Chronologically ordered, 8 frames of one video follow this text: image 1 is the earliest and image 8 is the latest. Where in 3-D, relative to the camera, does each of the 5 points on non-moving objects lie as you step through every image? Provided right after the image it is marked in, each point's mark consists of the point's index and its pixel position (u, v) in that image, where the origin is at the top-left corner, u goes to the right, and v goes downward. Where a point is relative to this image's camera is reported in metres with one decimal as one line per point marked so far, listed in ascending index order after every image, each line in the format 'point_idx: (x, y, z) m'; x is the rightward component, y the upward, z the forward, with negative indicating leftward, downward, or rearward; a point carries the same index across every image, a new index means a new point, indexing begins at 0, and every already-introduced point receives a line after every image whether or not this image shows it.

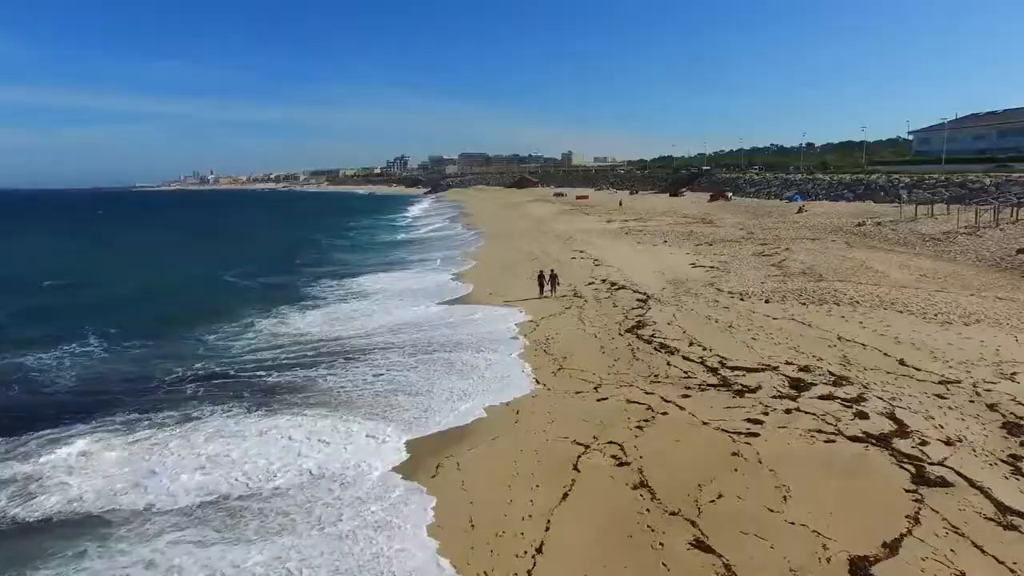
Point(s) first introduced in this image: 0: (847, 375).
0: (+3.7, -1.0, +10.3) m
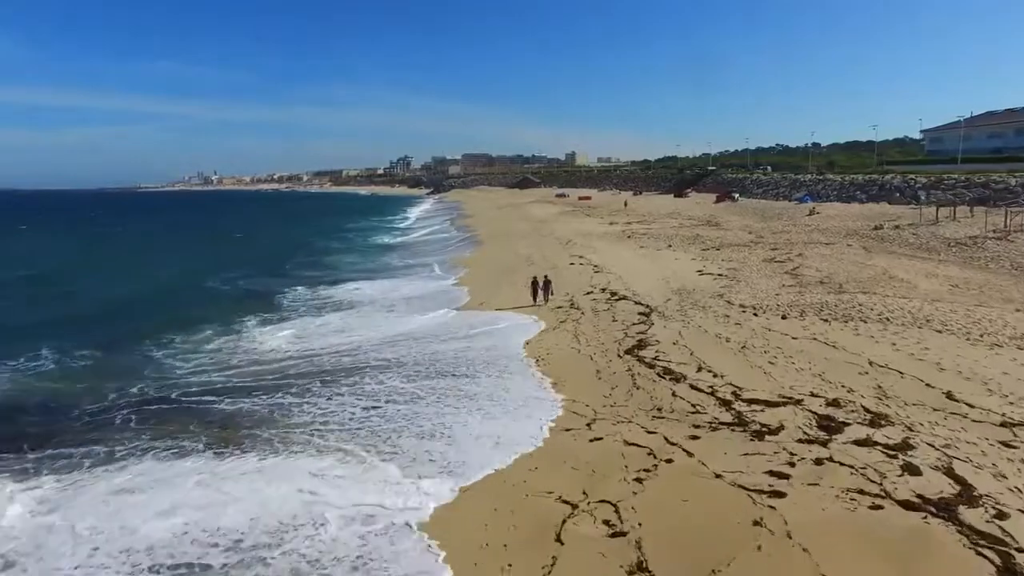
0: (+3.5, -1.2, +8.7) m
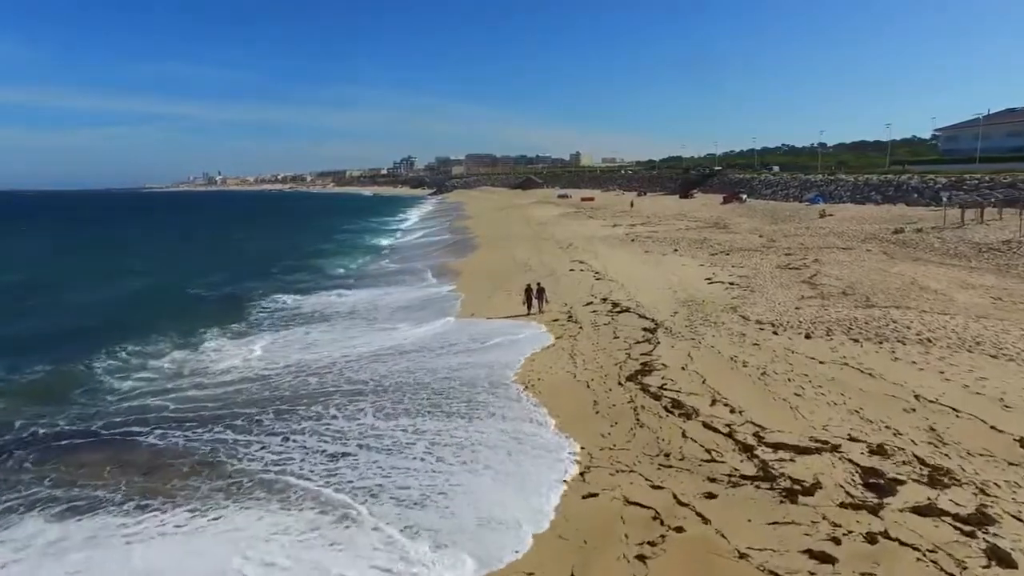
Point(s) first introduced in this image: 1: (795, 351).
0: (+3.3, -1.4, +7.0) m
1: (+3.4, -0.8, +11.3) m
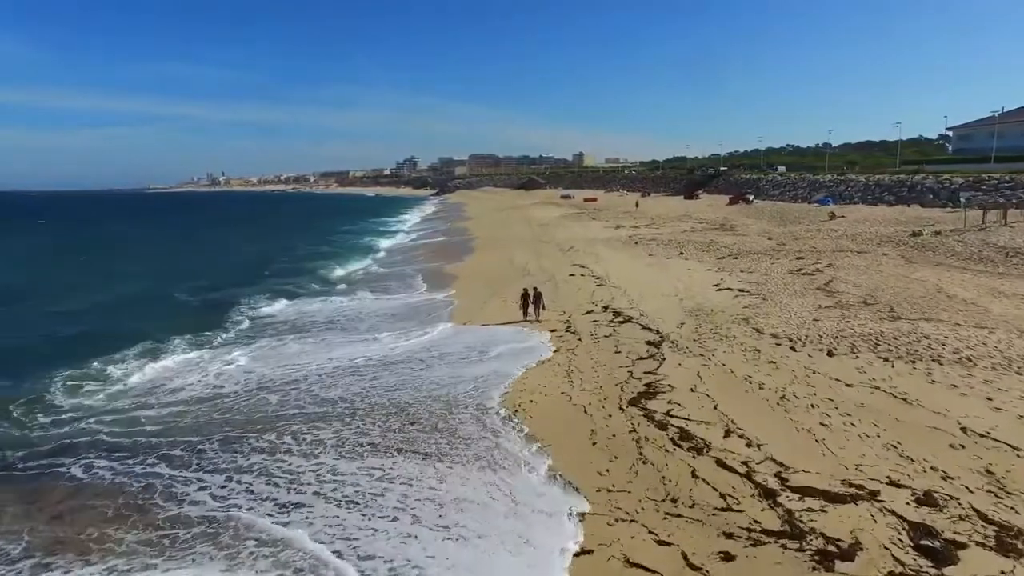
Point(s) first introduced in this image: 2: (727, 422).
0: (+3.1, -1.5, +5.8) m
1: (+3.3, -0.9, +10.1) m
2: (+2.0, -1.3, +8.7) m
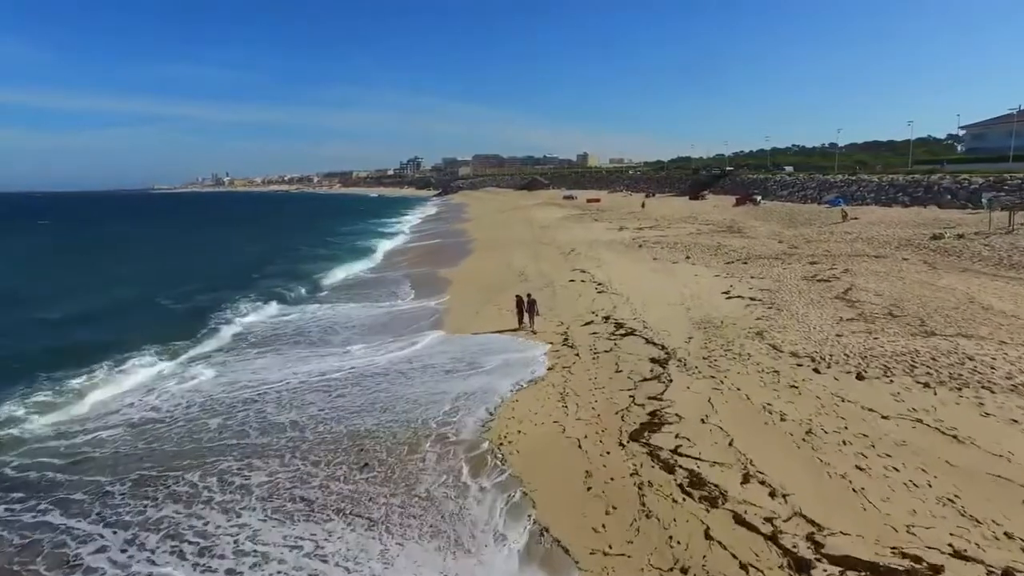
0: (+3.0, -1.6, +4.5) m
1: (+3.2, -1.0, +8.8) m
2: (+1.9, -1.4, +7.4) m
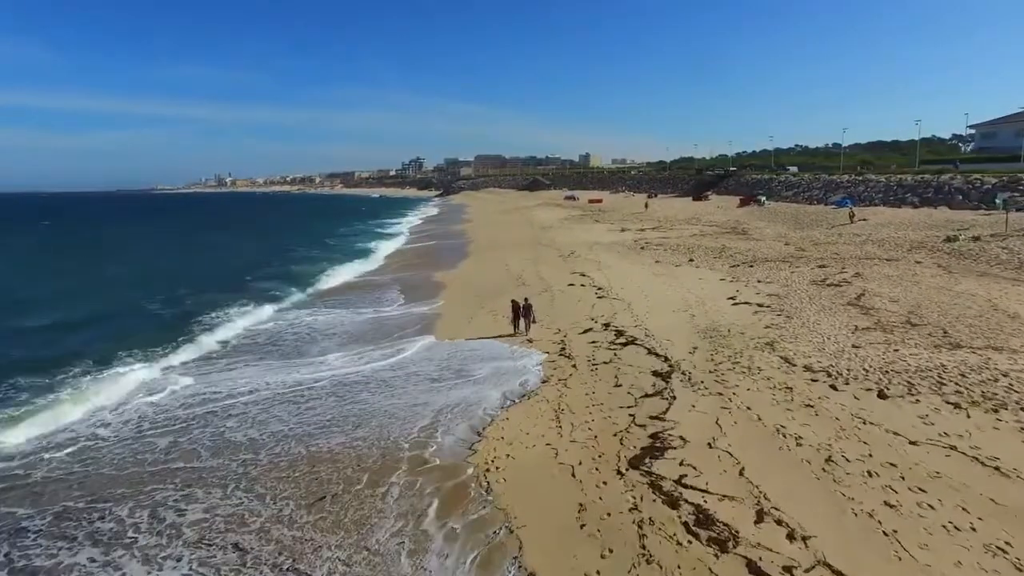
0: (+2.8, -1.7, +3.7) m
1: (+3.1, -1.1, +7.9) m
2: (+1.7, -1.5, +6.6) m
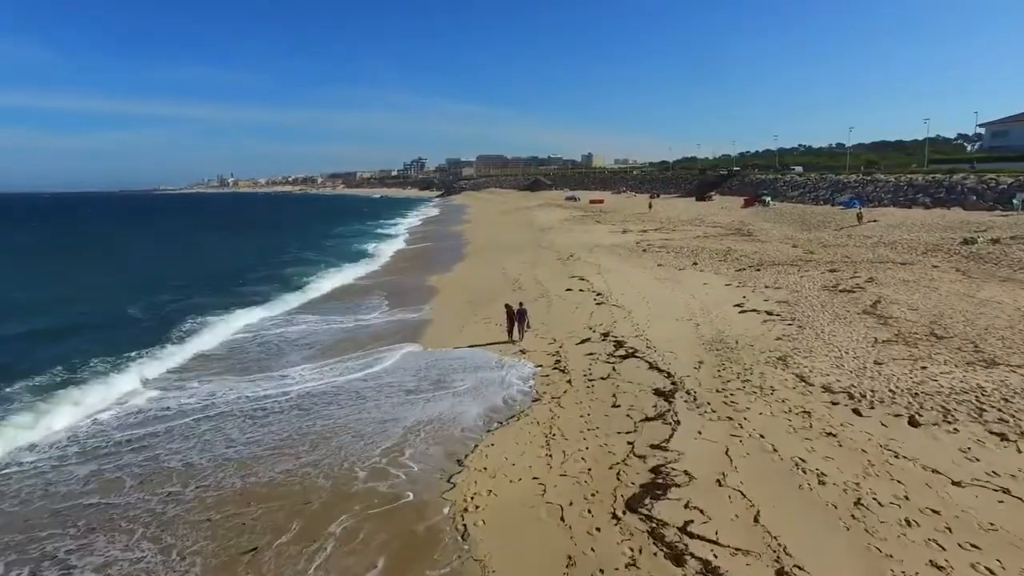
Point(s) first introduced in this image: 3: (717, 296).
0: (+2.7, -1.8, +2.7) m
1: (+2.9, -1.2, +6.9) m
2: (+1.6, -1.6, +5.6) m
3: (+3.8, -0.1, +17.3) m
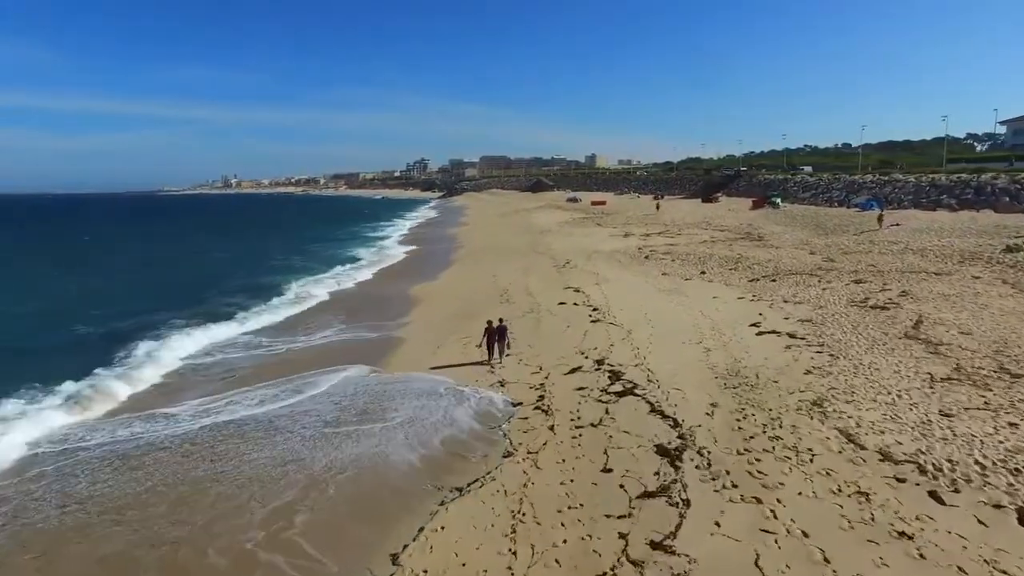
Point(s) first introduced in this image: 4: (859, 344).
0: (+2.3, -2.1, +0.4) m
1: (+2.6, -1.5, +4.7) m
2: (+1.2, -1.8, +3.3) m
3: (+3.5, -0.4, +15.0) m
4: (+4.3, -0.7, +11.4) m
